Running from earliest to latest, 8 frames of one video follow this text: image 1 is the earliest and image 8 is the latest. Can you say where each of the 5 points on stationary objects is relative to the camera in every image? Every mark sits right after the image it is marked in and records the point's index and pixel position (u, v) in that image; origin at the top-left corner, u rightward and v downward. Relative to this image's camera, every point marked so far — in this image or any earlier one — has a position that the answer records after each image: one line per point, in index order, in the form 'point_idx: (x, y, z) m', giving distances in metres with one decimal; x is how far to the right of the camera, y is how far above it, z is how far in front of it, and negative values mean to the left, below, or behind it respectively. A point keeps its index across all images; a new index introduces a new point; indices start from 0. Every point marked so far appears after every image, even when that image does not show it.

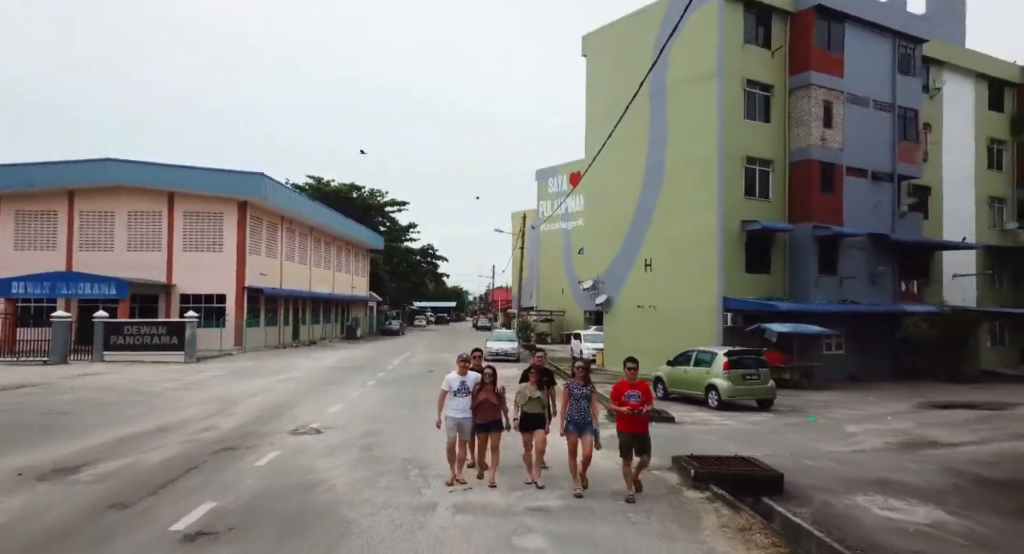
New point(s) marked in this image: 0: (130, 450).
0: (-6.4, -2.9, +9.6) m
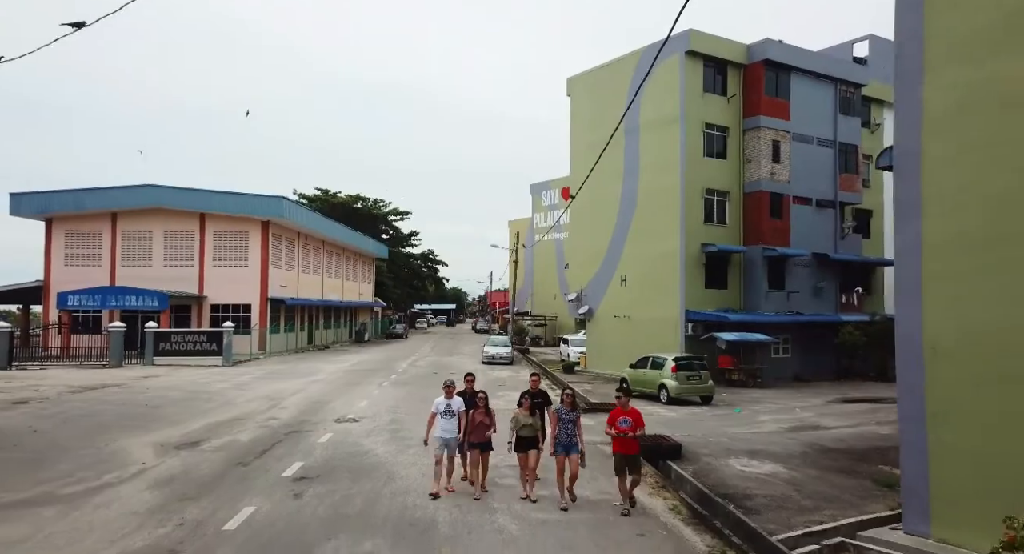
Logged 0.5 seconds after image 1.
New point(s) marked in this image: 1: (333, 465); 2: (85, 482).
0: (-6.7, -3.6, +13.3) m
1: (-3.3, -3.5, +10.7) m
2: (-7.0, -3.3, +9.2) m
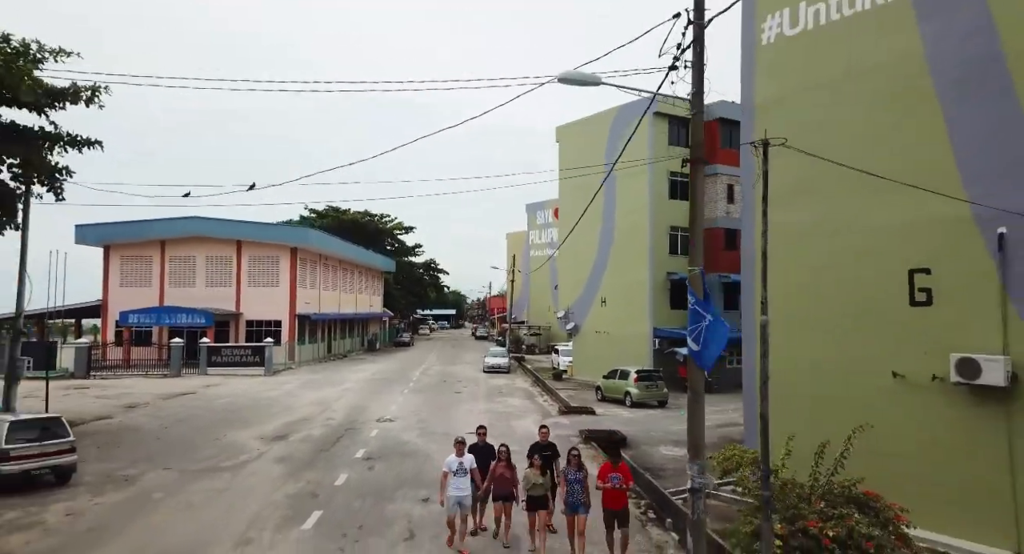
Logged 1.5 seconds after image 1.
0: (-6.8, -4.8, +18.2) m
1: (-3.4, -4.7, +15.7) m
2: (-7.1, -4.6, +14.2) m
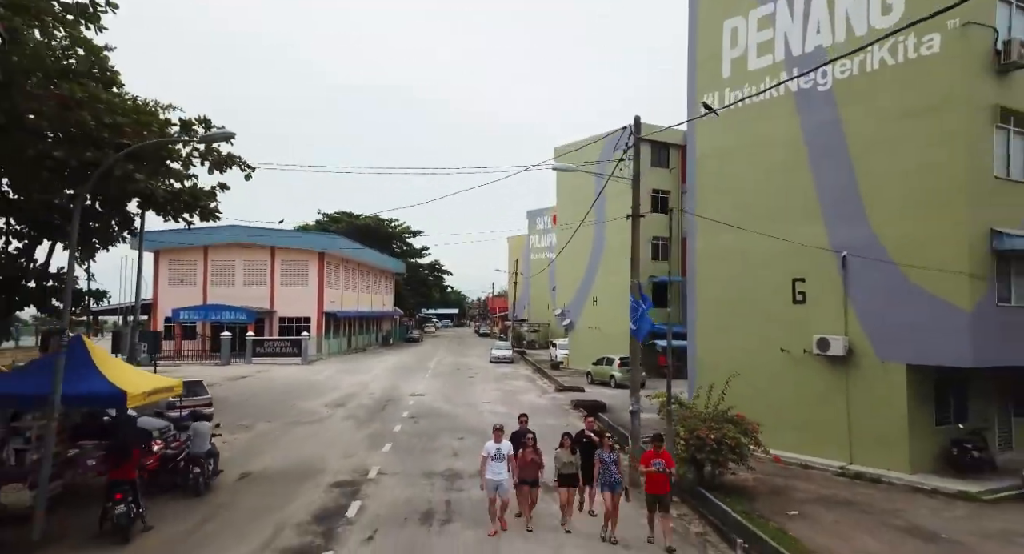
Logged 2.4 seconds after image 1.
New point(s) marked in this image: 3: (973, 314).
0: (-6.5, -5.0, +23.1) m
1: (-3.2, -4.9, +20.6) m
2: (-6.9, -4.8, +19.1) m
3: (+9.8, -0.8, +12.0) m
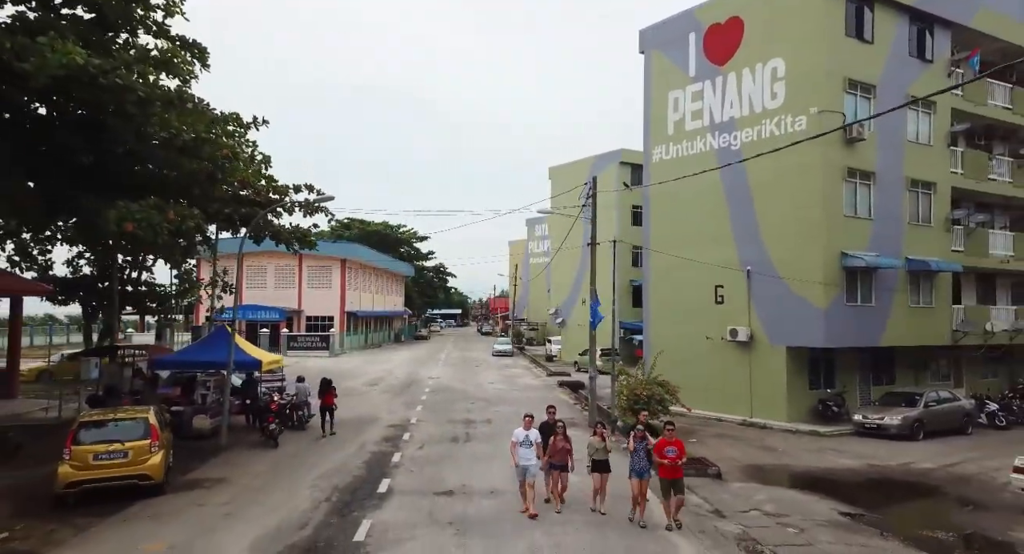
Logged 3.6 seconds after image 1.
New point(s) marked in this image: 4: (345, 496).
0: (-6.6, -5.3, +28.7) m
1: (-3.2, -5.2, +26.2) m
2: (-6.9, -5.0, +24.7) m
3: (+9.7, -1.0, +17.6) m
4: (-3.1, -4.1, +10.7) m
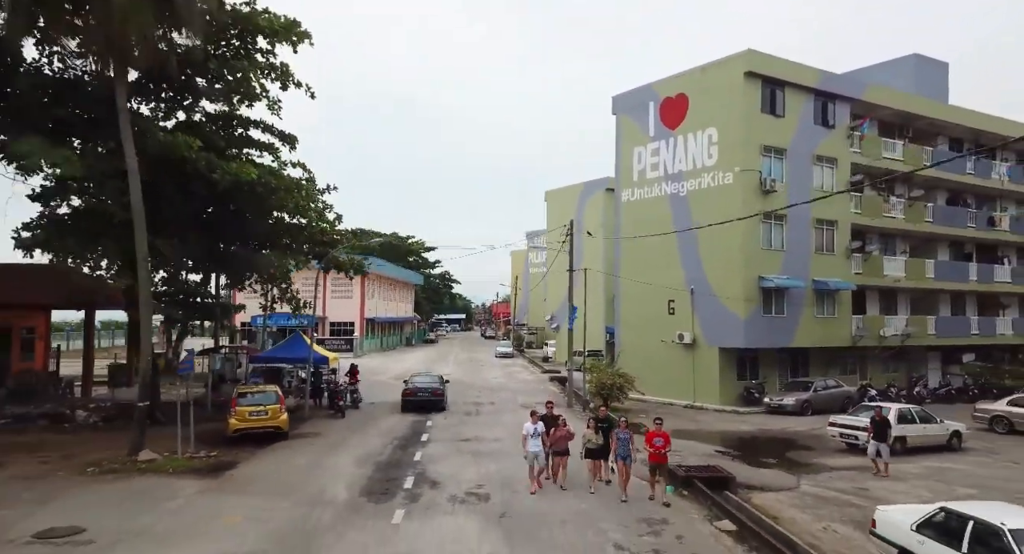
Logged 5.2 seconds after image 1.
0: (-6.6, -6.1, +34.7) m
1: (-3.3, -6.0, +32.1) m
2: (-7.0, -5.8, +30.7) m
3: (+9.6, -1.8, +23.5) m
4: (-3.2, -4.8, +16.6) m
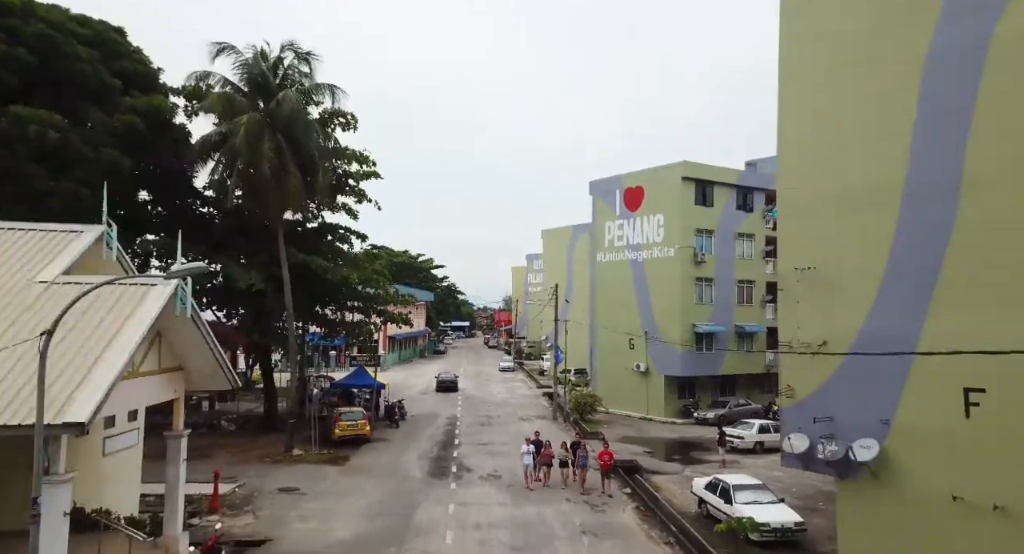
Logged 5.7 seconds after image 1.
0: (-6.5, -8.8, +43.7) m
1: (-3.2, -8.7, +41.1) m
2: (-6.9, -8.5, +39.7) m
3: (+9.7, -4.5, +32.5) m
4: (-3.2, -7.5, +25.7) m
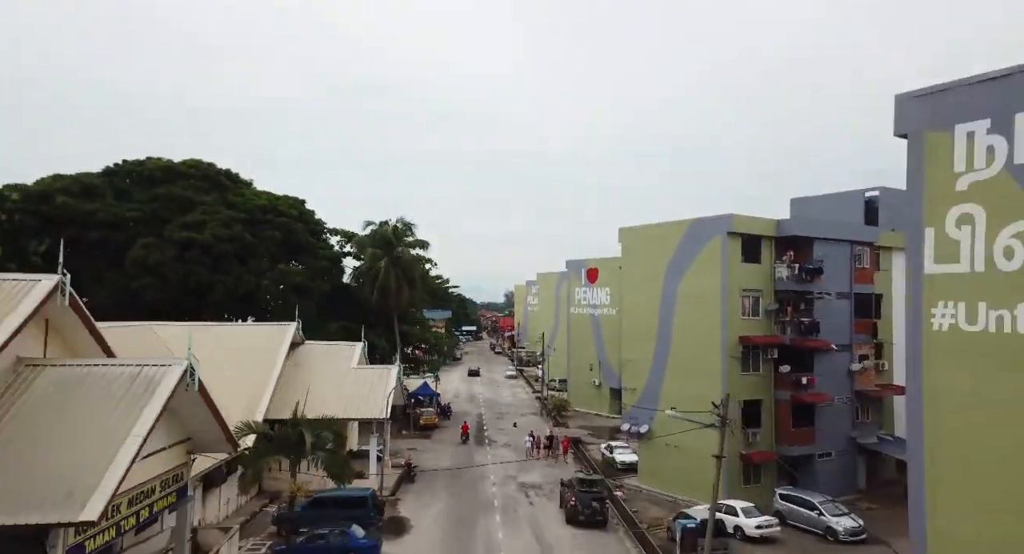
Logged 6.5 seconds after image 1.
0: (-6.2, -13.2, +63.9) m
1: (-2.9, -13.2, +61.4) m
2: (-6.6, -13.0, +59.9) m
3: (+10.1, -9.2, +52.6) m
4: (-2.9, -12.3, +45.9) m
